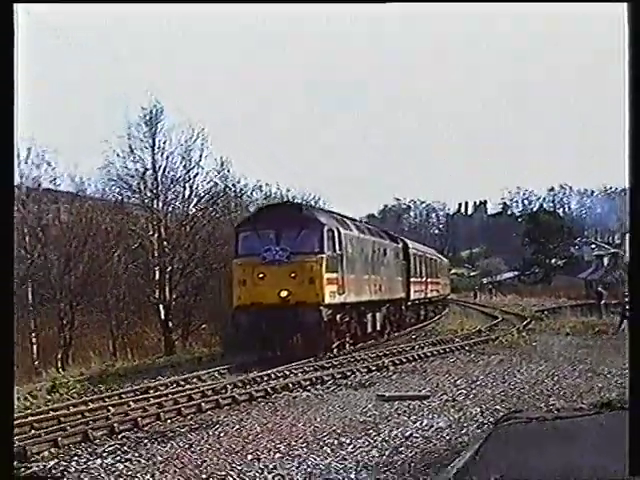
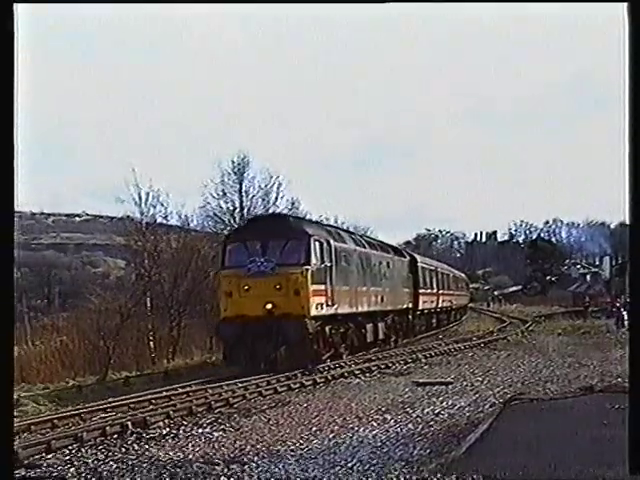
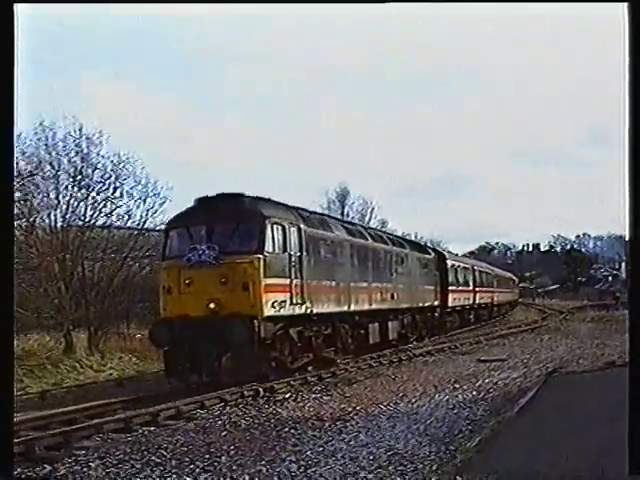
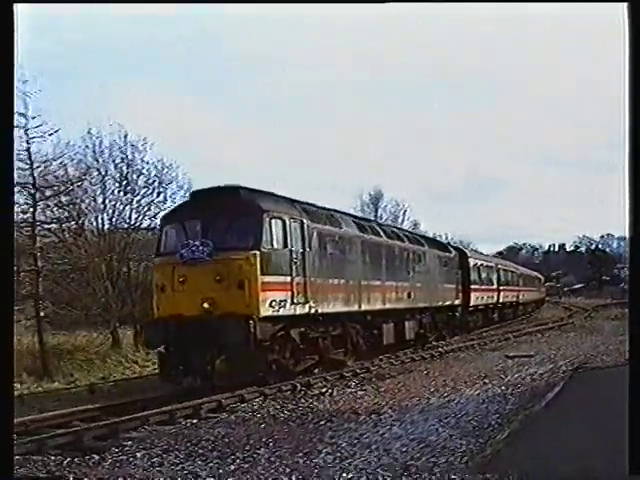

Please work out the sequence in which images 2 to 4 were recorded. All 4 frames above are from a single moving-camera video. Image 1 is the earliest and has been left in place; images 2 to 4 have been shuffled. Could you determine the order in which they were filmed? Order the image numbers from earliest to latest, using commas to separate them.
2, 3, 4
